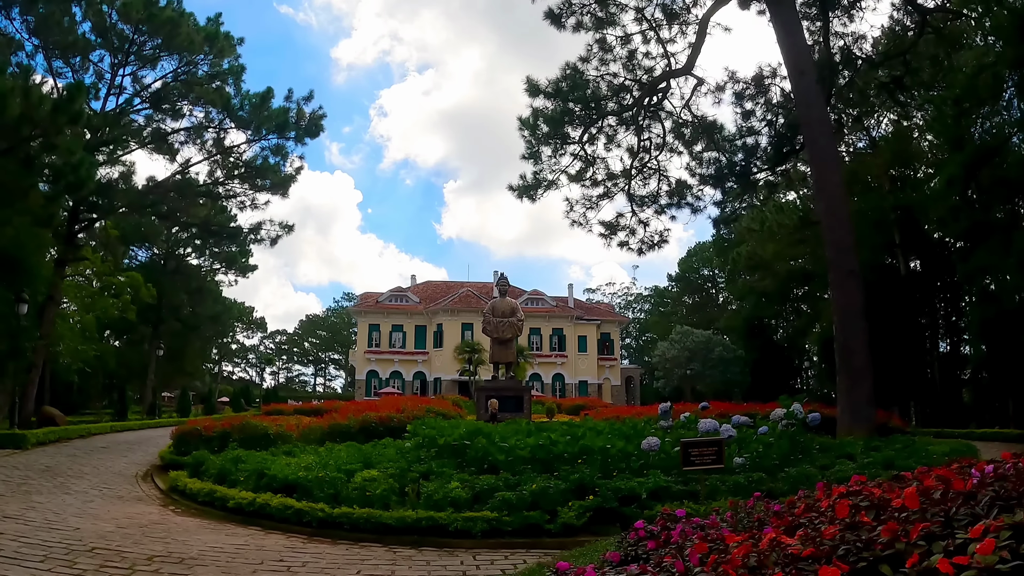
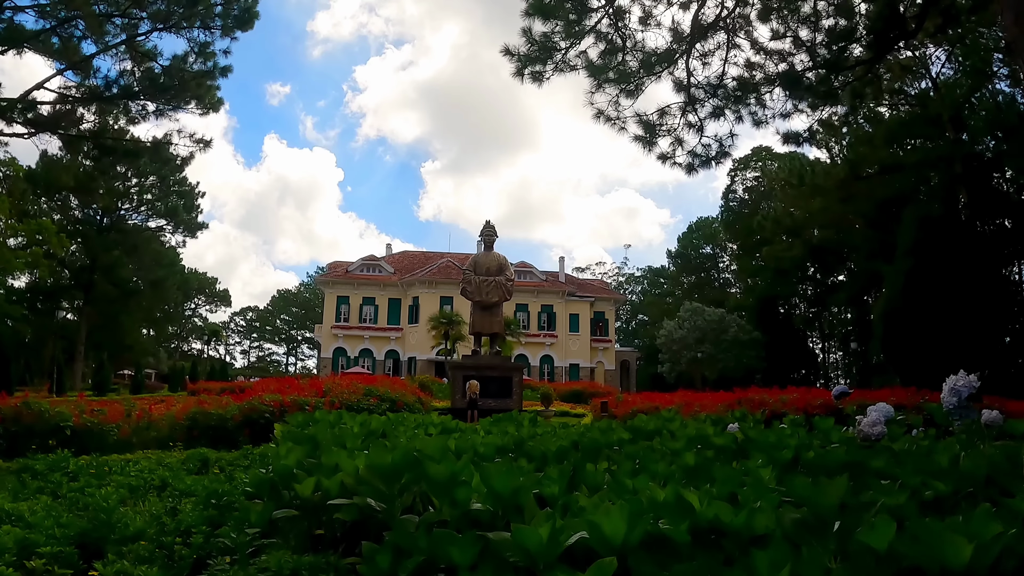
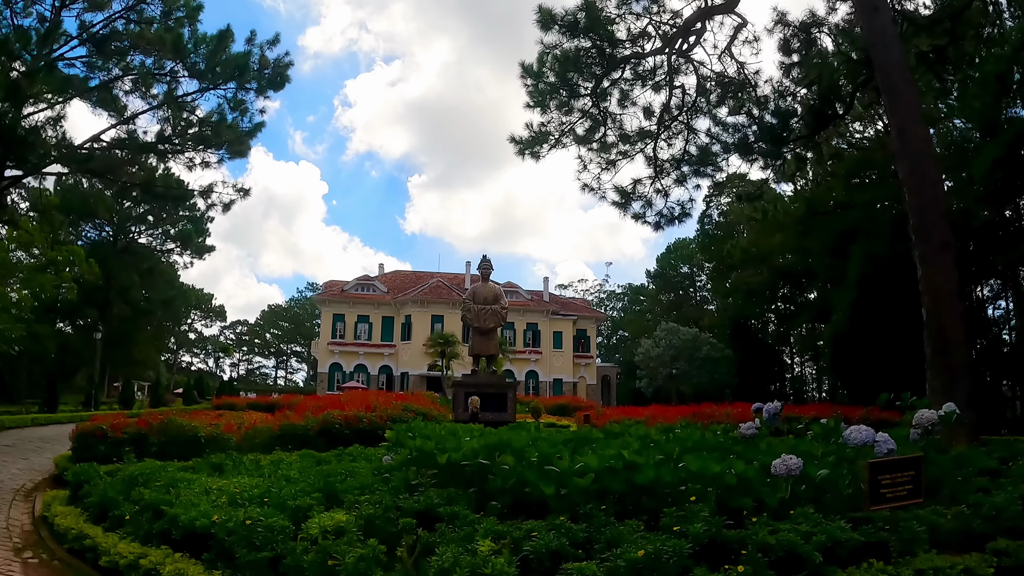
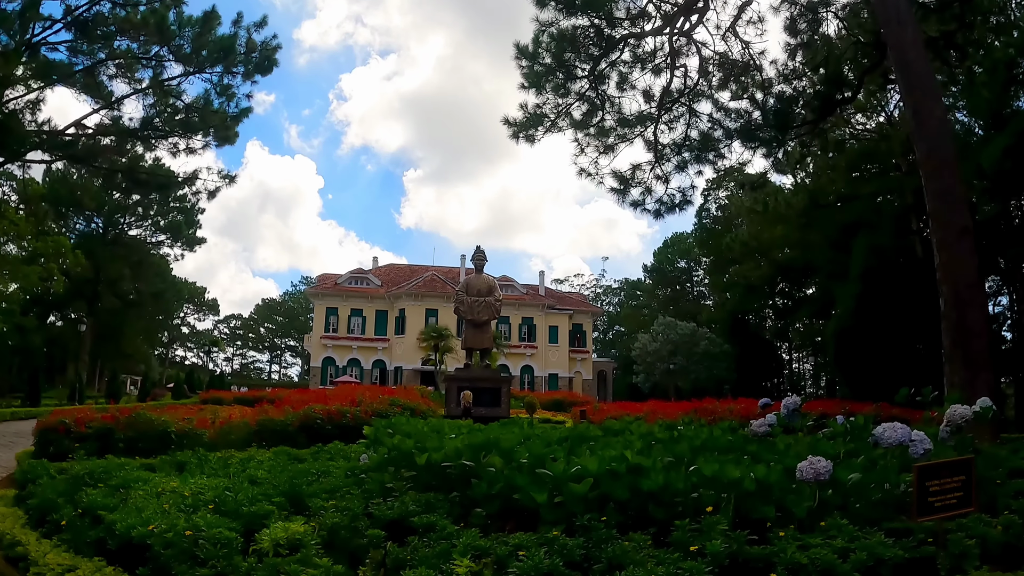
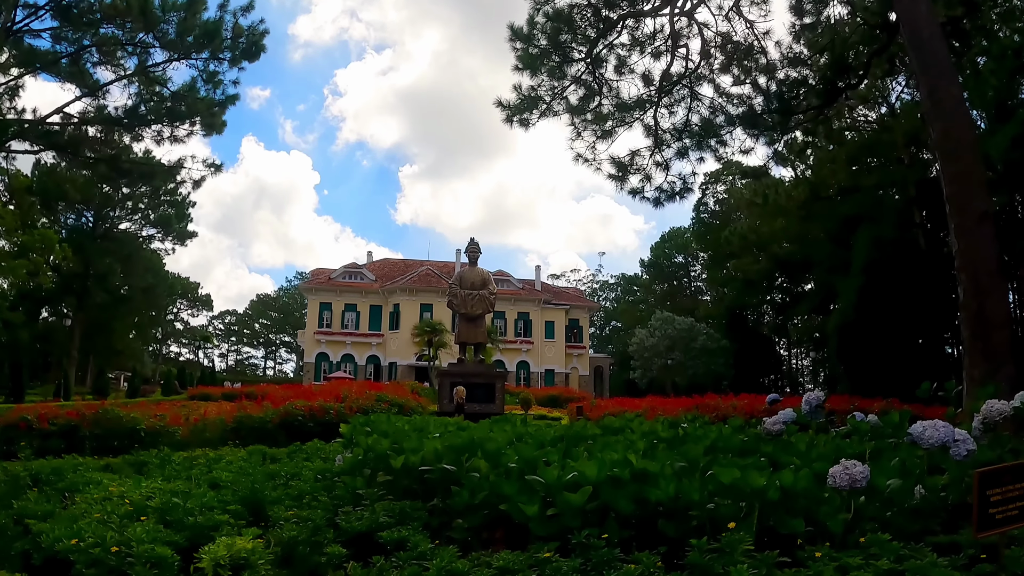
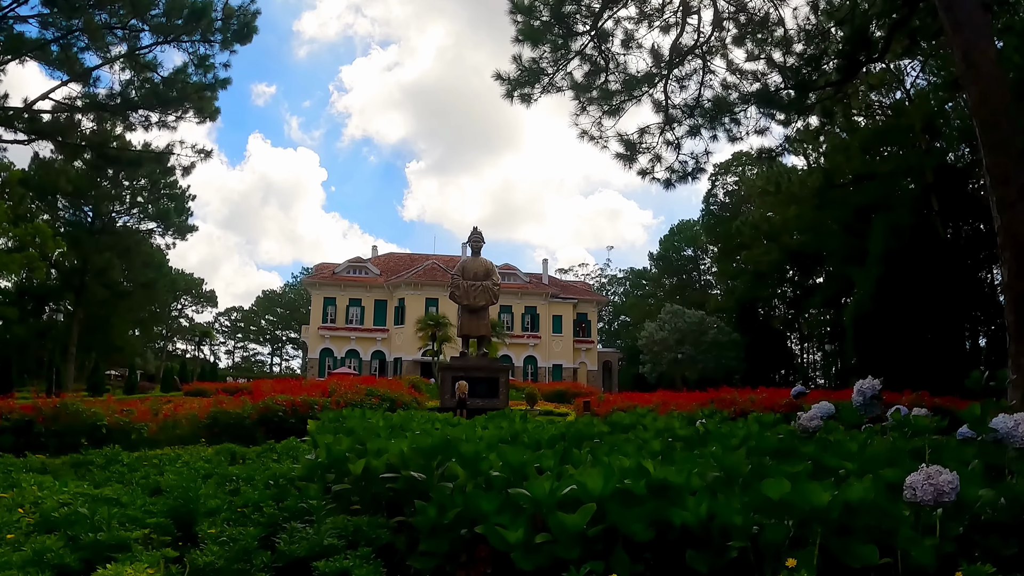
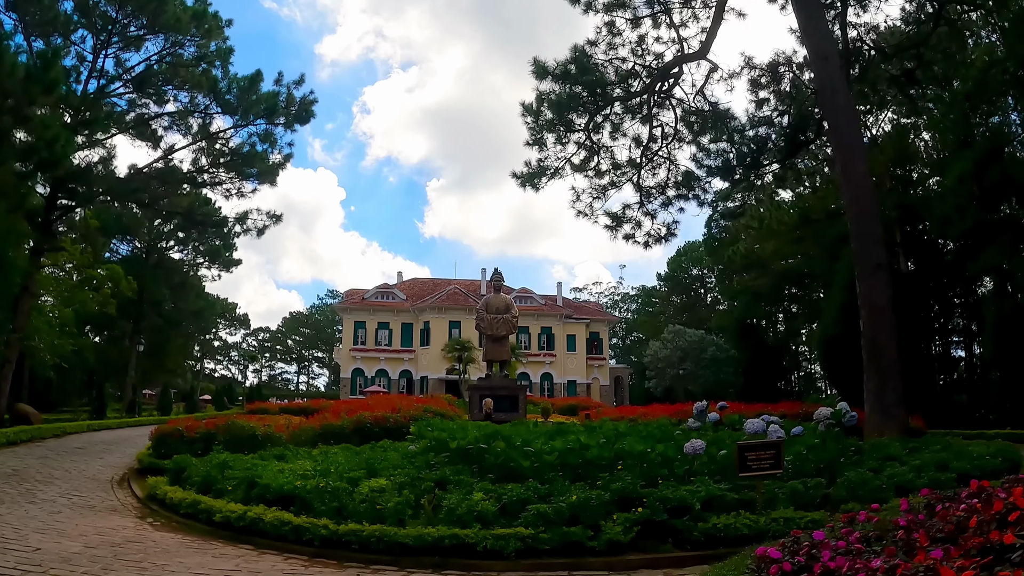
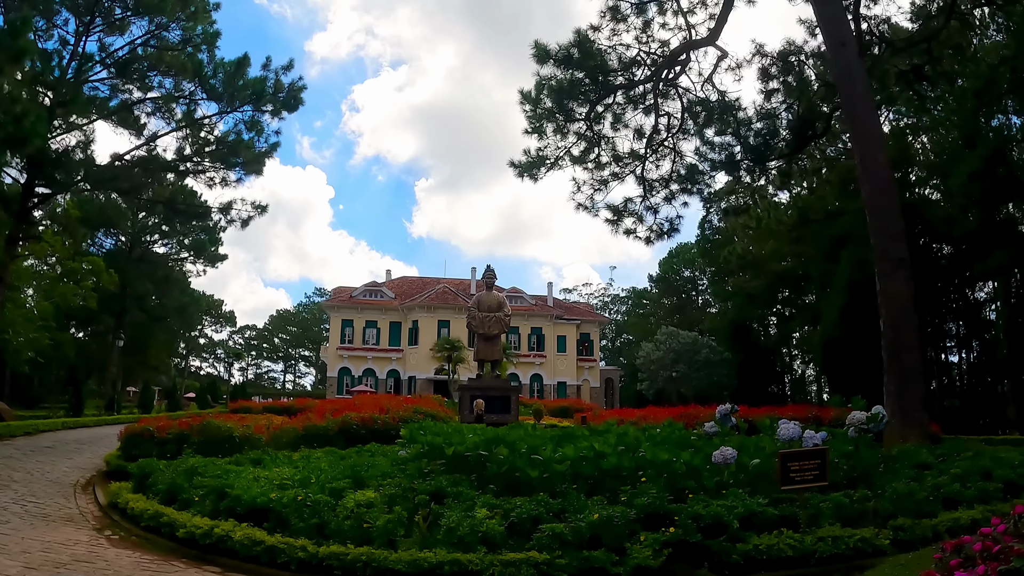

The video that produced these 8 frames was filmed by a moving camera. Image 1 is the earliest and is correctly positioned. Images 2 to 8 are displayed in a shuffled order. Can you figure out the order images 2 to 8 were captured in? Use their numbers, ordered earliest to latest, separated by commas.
7, 8, 3, 4, 5, 6, 2
